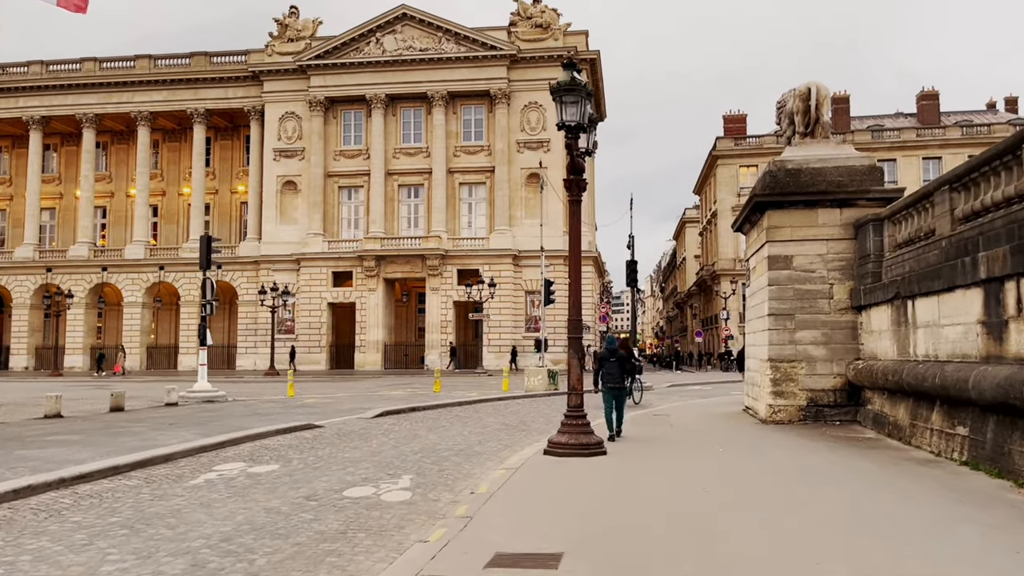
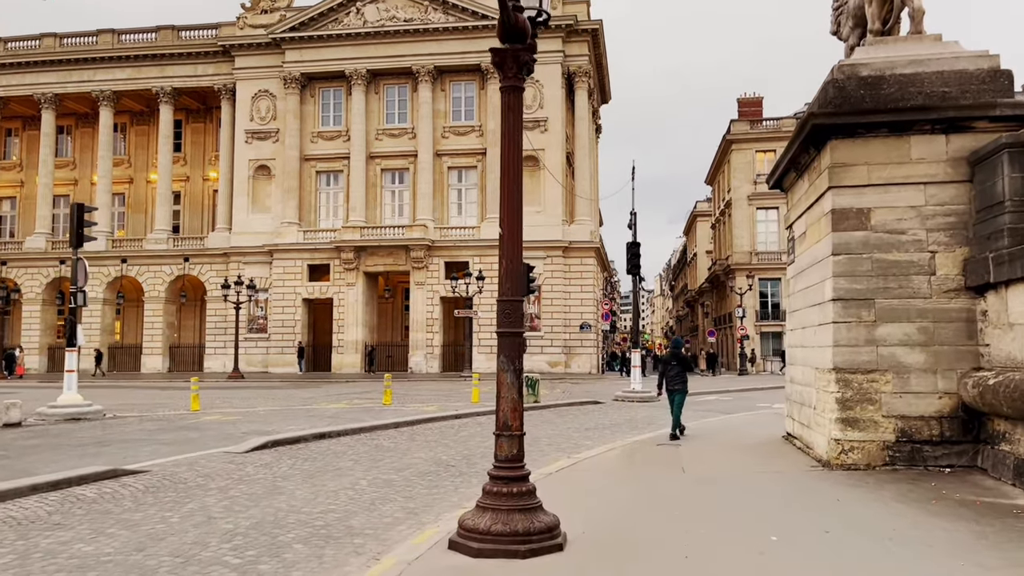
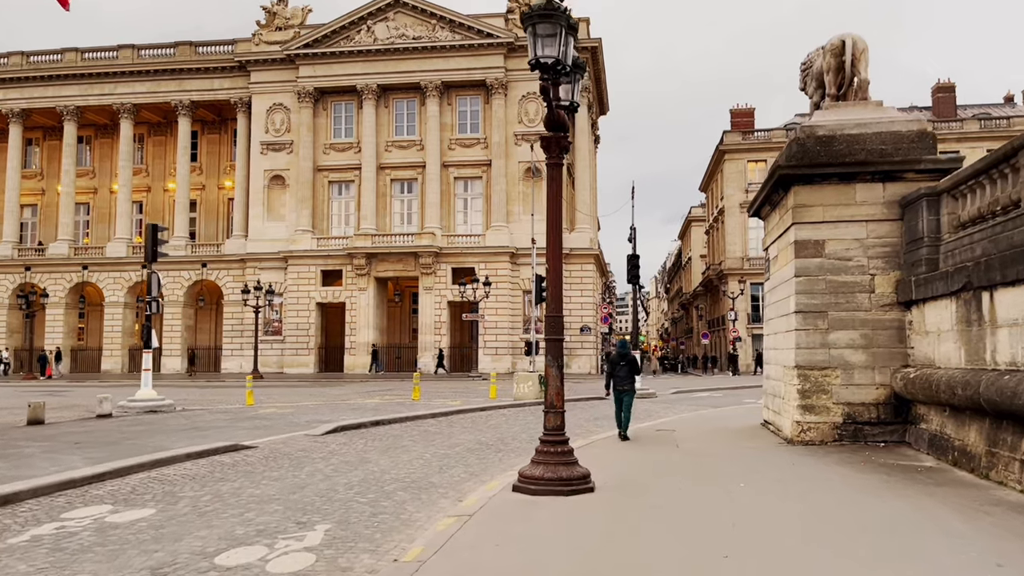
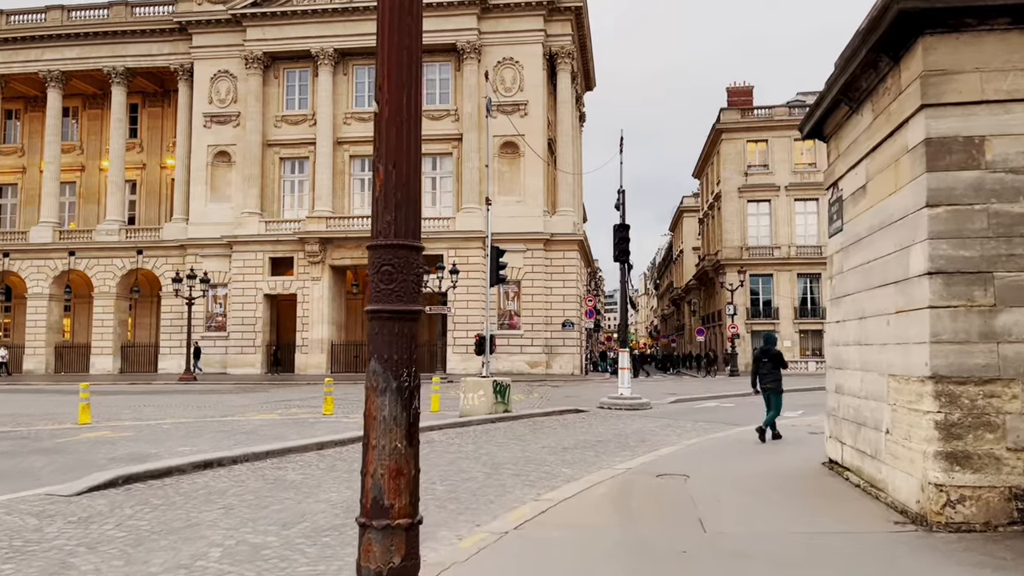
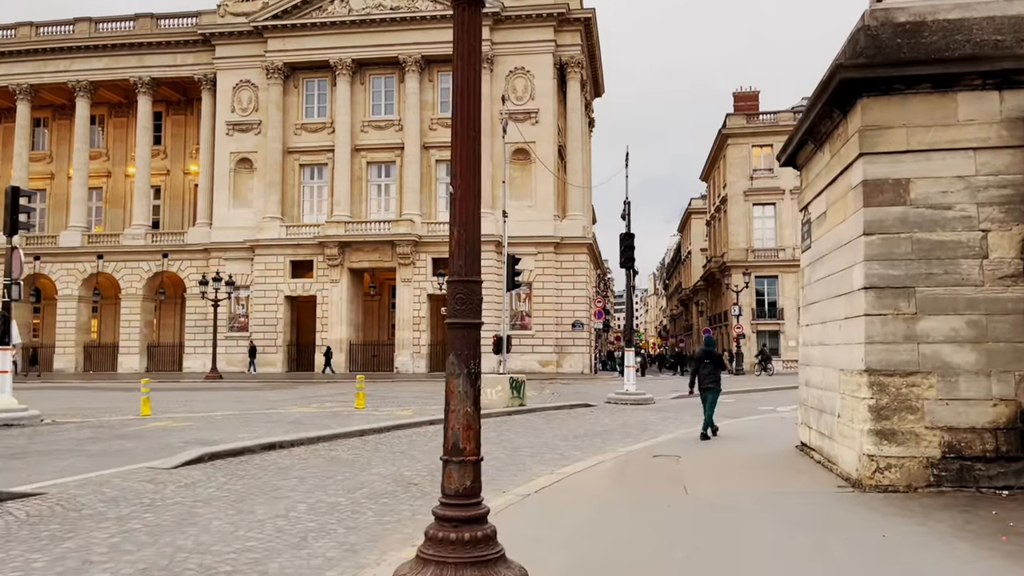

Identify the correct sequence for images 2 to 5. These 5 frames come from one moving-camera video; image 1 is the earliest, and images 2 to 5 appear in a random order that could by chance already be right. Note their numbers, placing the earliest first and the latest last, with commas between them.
3, 2, 5, 4
